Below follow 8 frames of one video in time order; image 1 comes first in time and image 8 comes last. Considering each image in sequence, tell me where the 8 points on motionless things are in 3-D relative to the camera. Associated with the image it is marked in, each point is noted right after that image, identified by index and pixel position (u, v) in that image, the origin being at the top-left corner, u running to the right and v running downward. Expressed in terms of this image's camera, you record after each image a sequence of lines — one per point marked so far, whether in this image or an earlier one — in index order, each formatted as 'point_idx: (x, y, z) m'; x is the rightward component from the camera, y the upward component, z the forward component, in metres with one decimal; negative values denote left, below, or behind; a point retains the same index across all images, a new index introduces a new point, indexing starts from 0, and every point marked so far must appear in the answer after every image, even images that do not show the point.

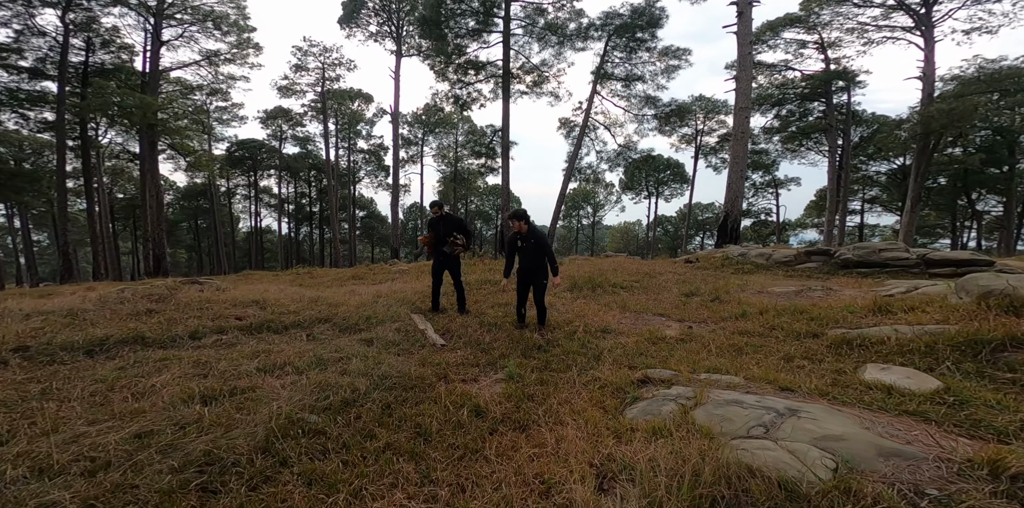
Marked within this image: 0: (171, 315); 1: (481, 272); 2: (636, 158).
0: (-4.8, -0.9, +6.8) m
1: (-0.6, -0.4, +10.4) m
2: (+4.7, +3.4, +17.8) m
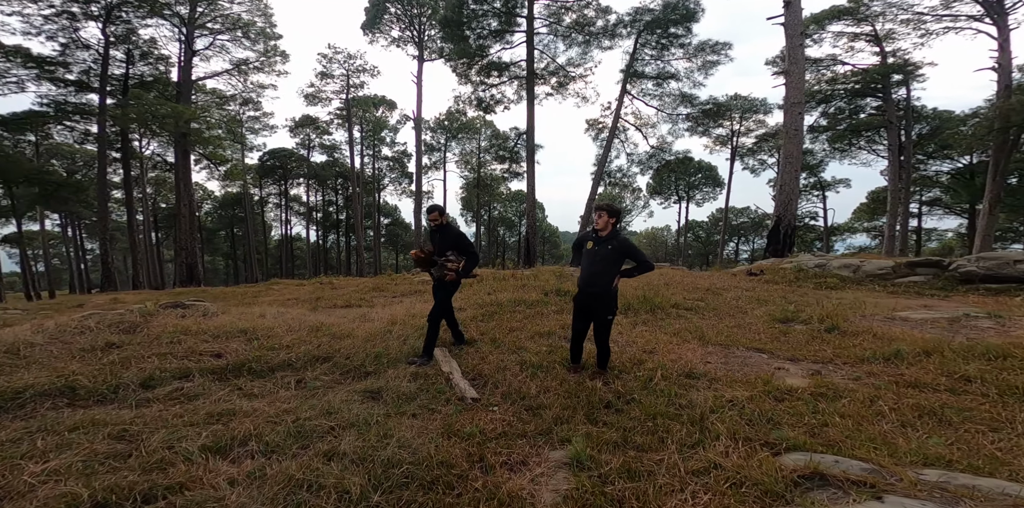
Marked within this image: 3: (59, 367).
0: (-4.2, -1.1, +5.4) m
1: (+0.1, -0.6, +8.8) m
2: (+5.7, +3.1, +16.1) m
3: (-4.8, -1.2, +5.2) m
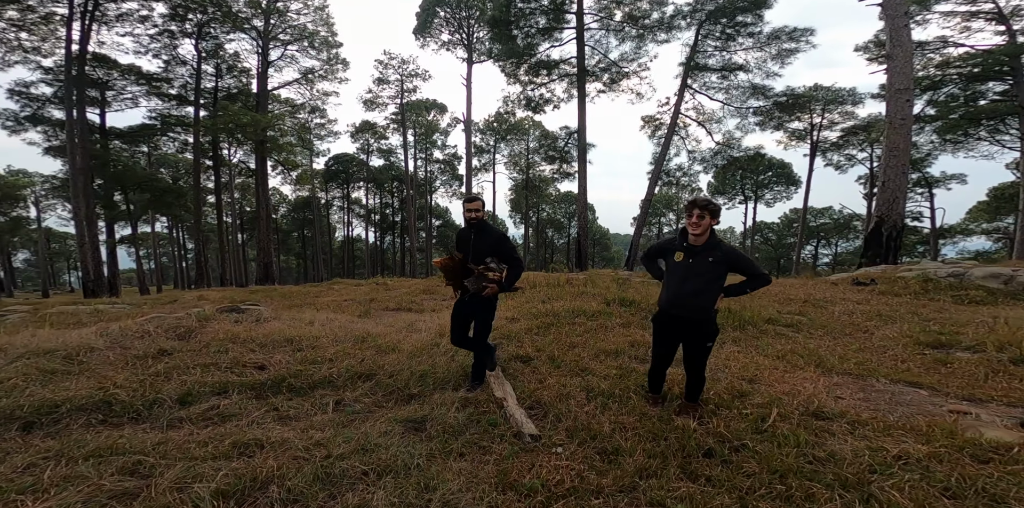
0: (-3.6, -1.2, +5.1) m
1: (+1.1, -0.7, +8.1) m
2: (+7.3, +3.0, +14.8) m
3: (-4.2, -1.2, +5.0) m
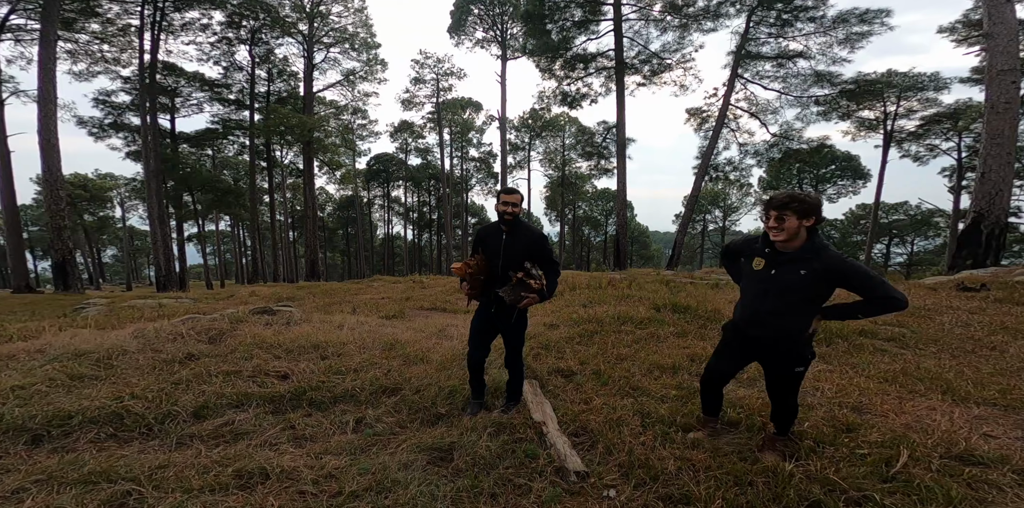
0: (-3.2, -1.2, +4.8) m
1: (+1.7, -0.7, +7.4) m
2: (+8.4, +3.0, +13.6) m
3: (-3.8, -1.3, +4.7) m
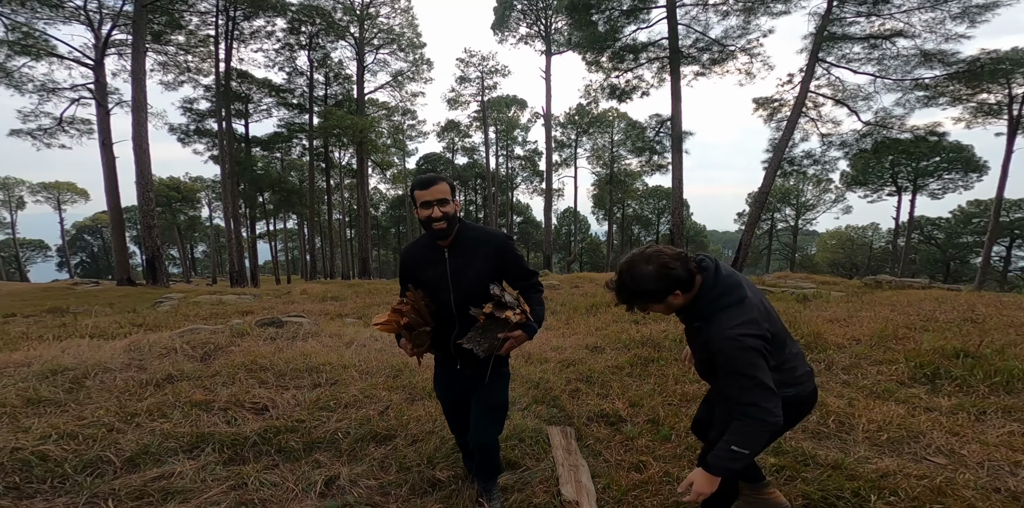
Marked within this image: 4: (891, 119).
0: (-3.0, -1.3, +4.1) m
1: (+2.2, -0.8, +6.2) m
2: (+9.5, +3.0, +11.7) m
3: (-3.6, -1.3, +4.1) m
4: (+9.1, +3.4, +11.7) m
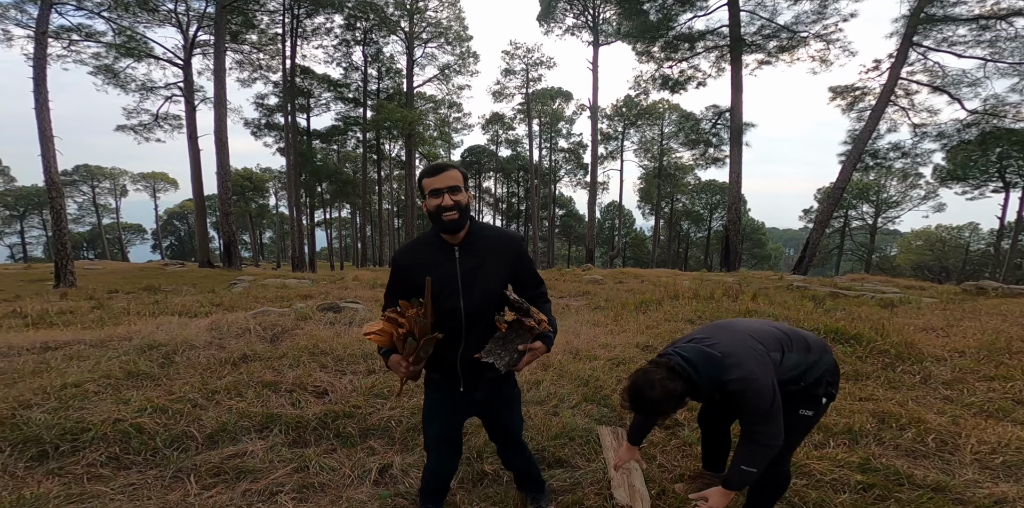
0: (-2.4, -1.2, +4.3) m
1: (+2.9, -0.7, +5.9) m
2: (+10.7, +2.9, +10.7) m
3: (-3.0, -1.2, +4.3) m
4: (+10.4, +3.3, +10.7) m
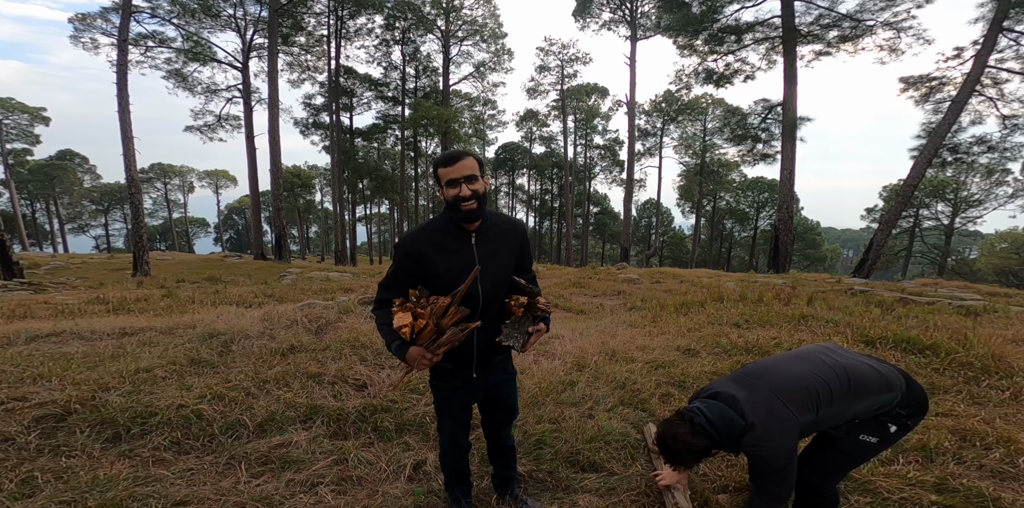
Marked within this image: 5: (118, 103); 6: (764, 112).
0: (-2.2, -1.1, +4.5) m
1: (+3.3, -0.8, +5.6) m
2: (+11.6, +2.8, +9.6) m
3: (-2.8, -1.1, +4.6) m
4: (+11.3, +3.2, +9.6) m
5: (-10.0, +3.8, +12.2) m
6: (+7.9, +4.4, +14.5) m
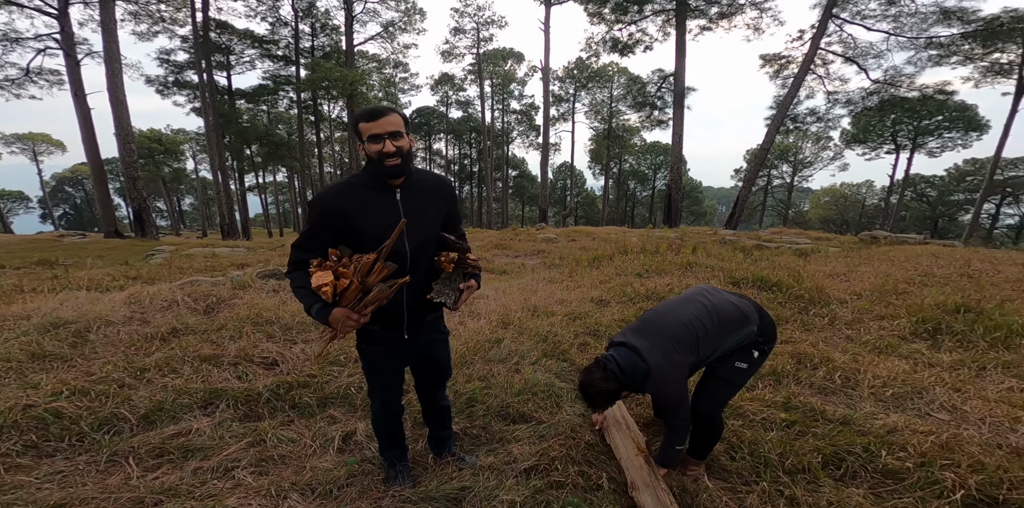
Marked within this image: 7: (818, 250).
0: (-2.9, -0.9, +4.1) m
1: (+2.2, -0.2, +6.2) m
2: (+9.5, +3.9, +11.5) m
3: (-3.5, -0.9, +4.0) m
4: (+9.1, +4.4, +11.5) m
5: (-12.2, +4.1, +9.7) m
6: (+4.8, +5.6, +15.5) m
7: (+5.7, 0.0, +8.7) m
